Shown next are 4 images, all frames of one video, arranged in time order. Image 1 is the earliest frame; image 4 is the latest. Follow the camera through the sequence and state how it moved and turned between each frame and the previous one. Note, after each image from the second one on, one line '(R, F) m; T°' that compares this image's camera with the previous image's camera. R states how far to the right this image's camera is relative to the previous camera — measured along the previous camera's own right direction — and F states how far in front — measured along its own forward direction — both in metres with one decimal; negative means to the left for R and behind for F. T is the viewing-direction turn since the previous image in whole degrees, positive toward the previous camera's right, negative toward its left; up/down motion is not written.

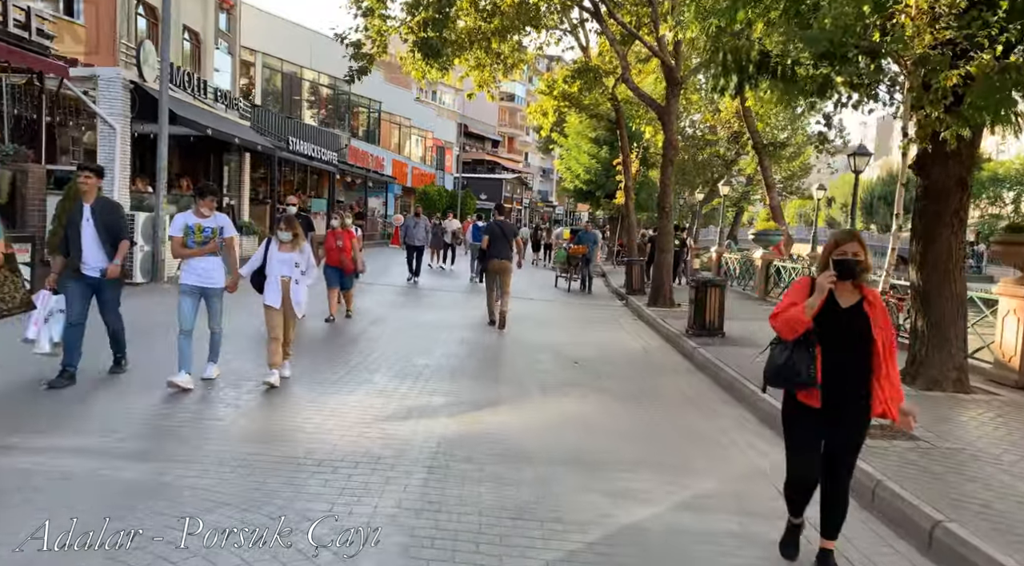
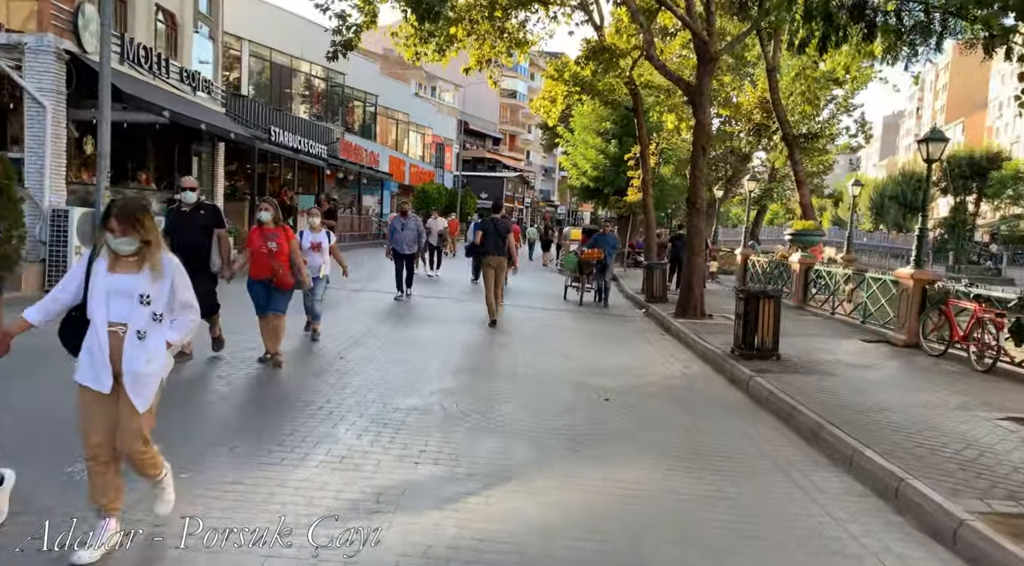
(-0.1, +2.2) m; 0°
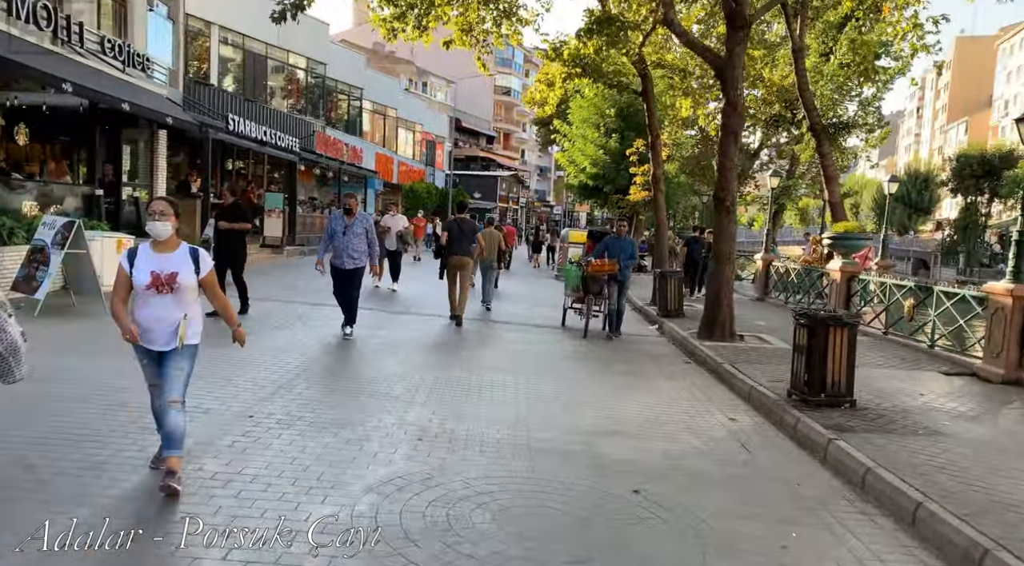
(+0.1, +2.7) m; 0°
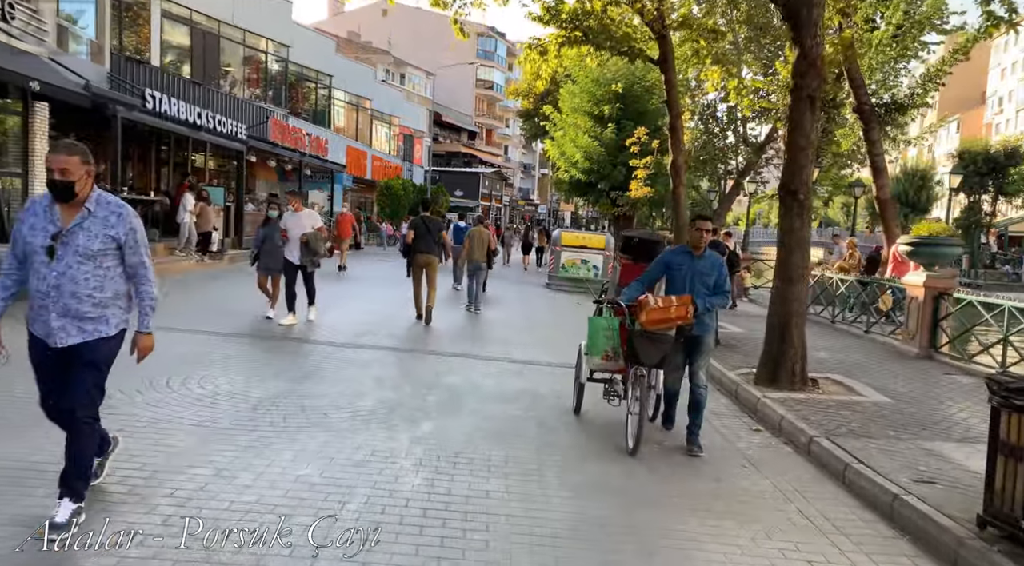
(0.0, +3.5) m; +1°
